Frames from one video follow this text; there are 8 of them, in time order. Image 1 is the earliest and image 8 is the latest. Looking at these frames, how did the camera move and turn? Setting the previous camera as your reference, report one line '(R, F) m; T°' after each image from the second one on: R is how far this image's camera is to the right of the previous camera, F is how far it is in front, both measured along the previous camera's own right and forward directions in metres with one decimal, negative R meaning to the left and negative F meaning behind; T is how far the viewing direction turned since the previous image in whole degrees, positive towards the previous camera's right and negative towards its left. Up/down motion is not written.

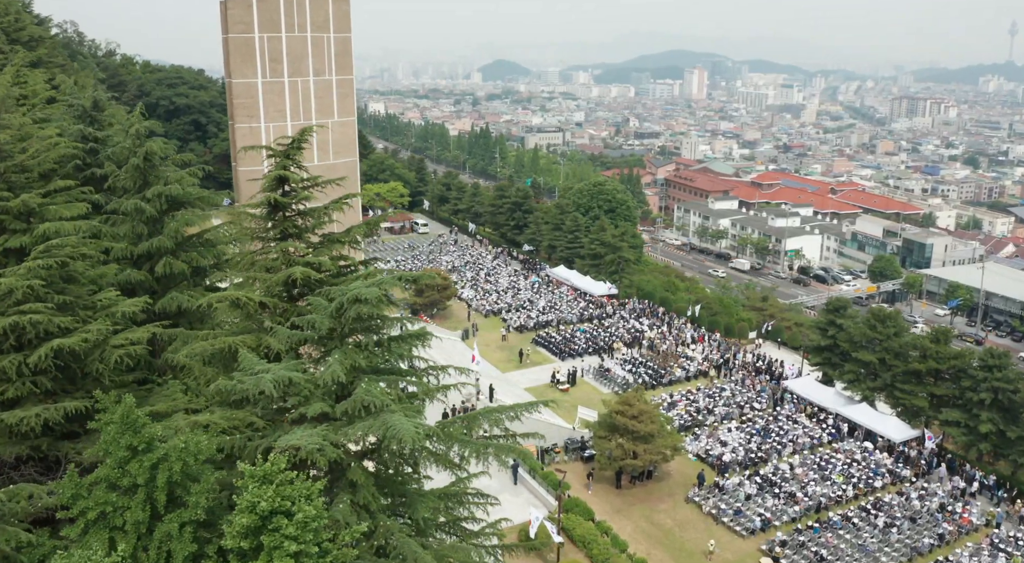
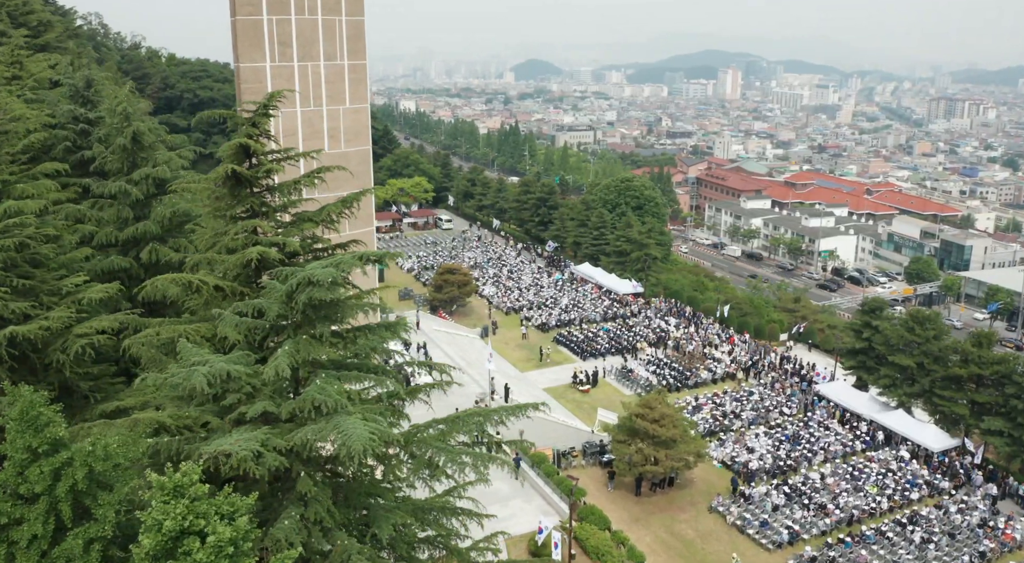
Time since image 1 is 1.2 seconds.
(+0.5, +1.2) m; -2°
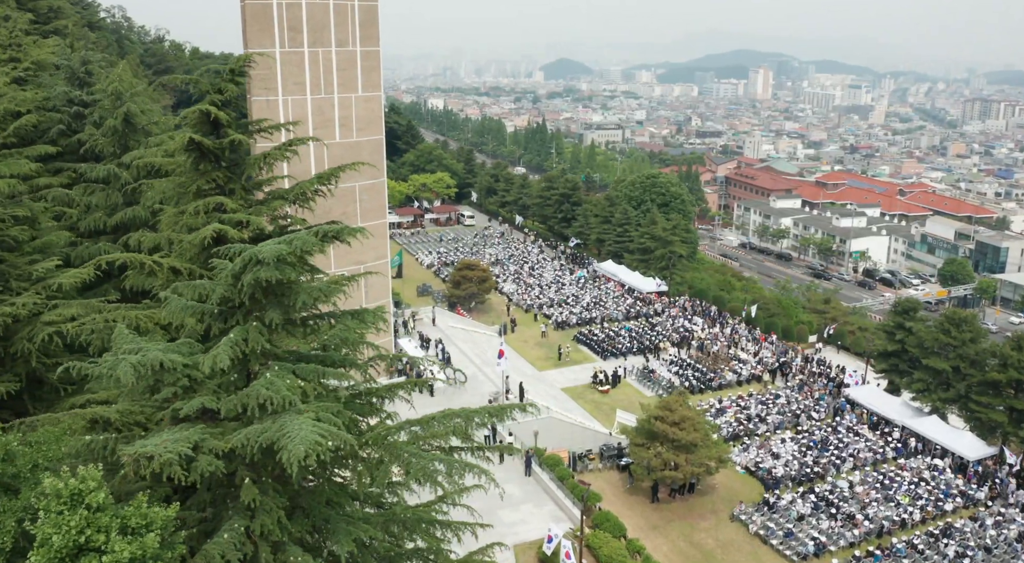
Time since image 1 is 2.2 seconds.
(+0.4, +1.0) m; -2°
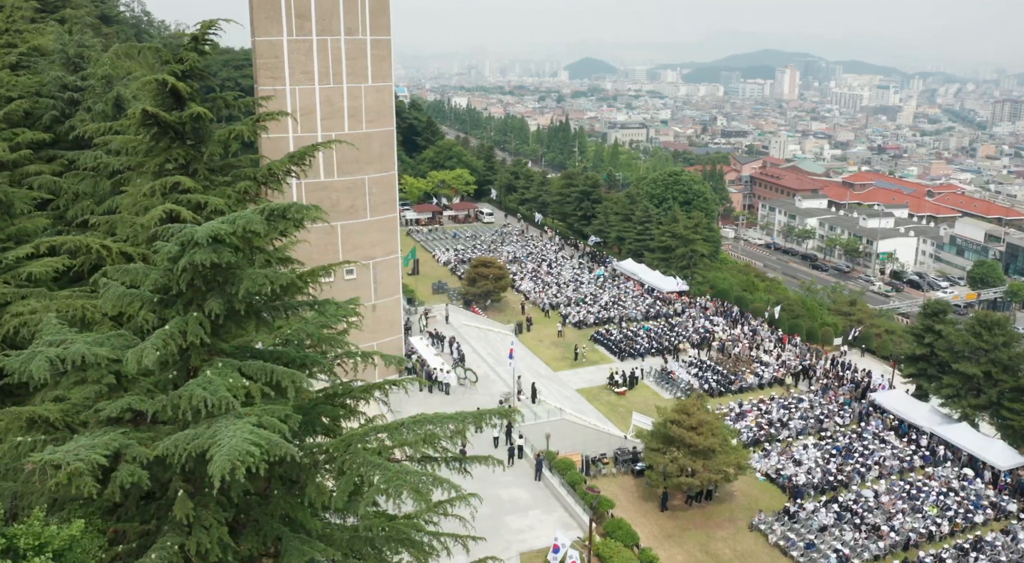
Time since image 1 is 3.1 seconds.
(+0.3, +0.8) m; -2°
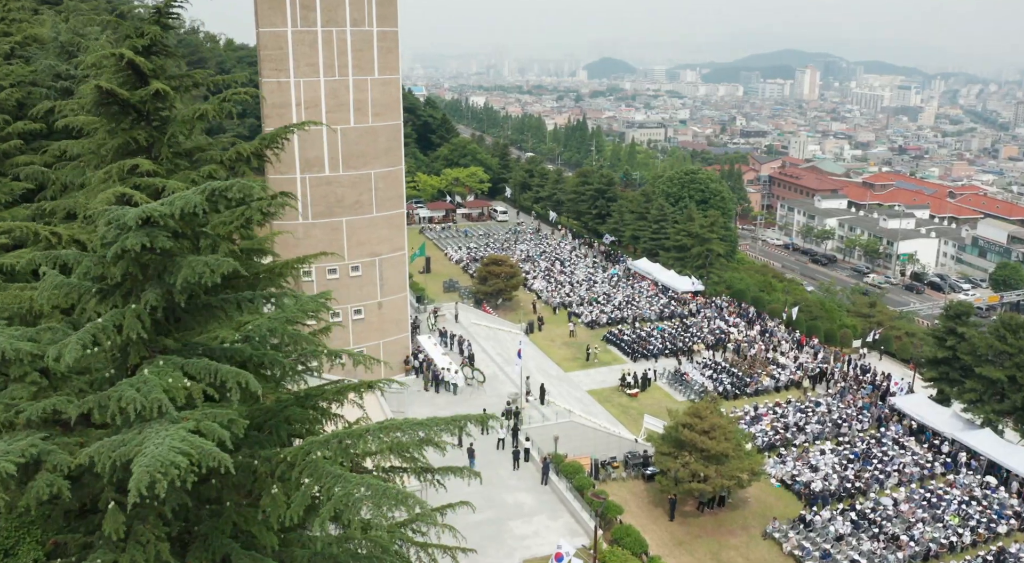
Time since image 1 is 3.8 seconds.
(+0.3, +0.6) m; -1°
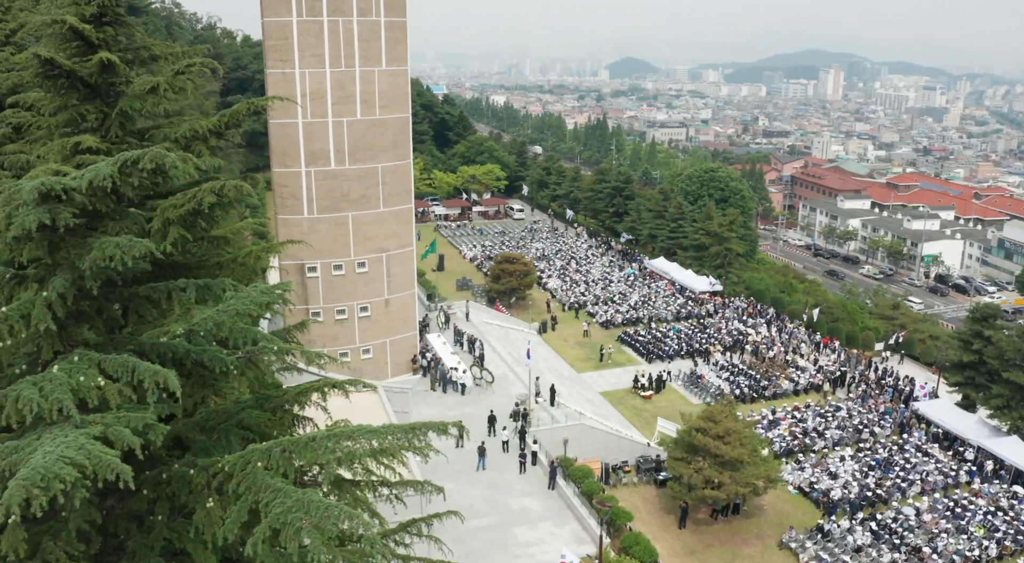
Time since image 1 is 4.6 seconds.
(+0.3, +0.7) m; -1°
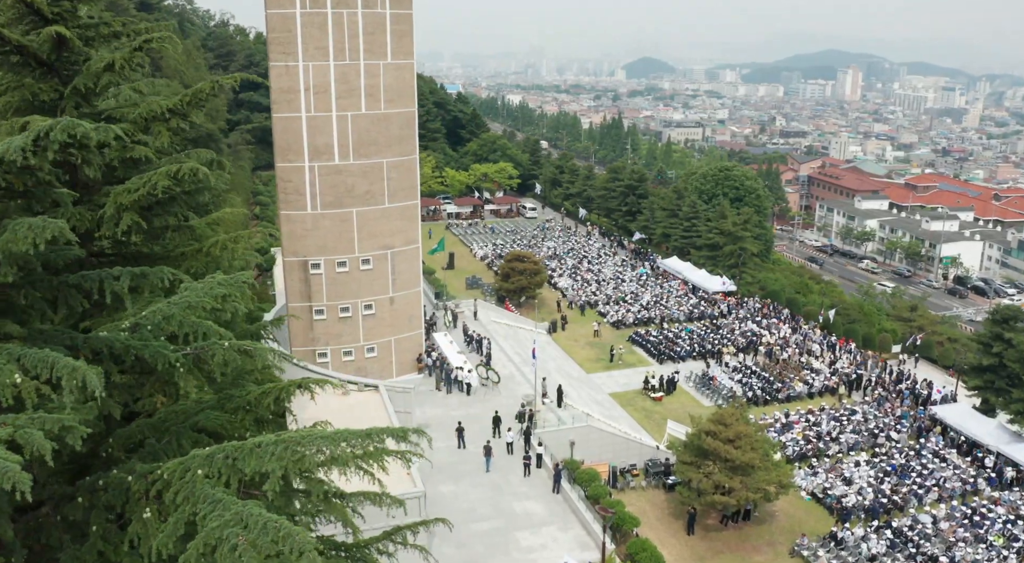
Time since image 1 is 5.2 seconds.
(+0.2, +0.5) m; -1°
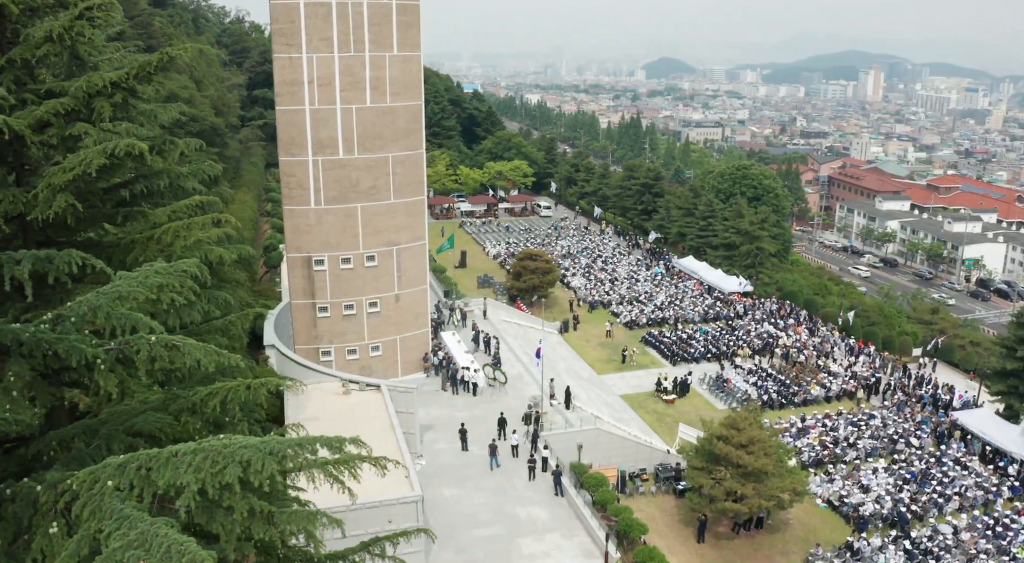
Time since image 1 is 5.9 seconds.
(+0.3, +0.6) m; -1°
